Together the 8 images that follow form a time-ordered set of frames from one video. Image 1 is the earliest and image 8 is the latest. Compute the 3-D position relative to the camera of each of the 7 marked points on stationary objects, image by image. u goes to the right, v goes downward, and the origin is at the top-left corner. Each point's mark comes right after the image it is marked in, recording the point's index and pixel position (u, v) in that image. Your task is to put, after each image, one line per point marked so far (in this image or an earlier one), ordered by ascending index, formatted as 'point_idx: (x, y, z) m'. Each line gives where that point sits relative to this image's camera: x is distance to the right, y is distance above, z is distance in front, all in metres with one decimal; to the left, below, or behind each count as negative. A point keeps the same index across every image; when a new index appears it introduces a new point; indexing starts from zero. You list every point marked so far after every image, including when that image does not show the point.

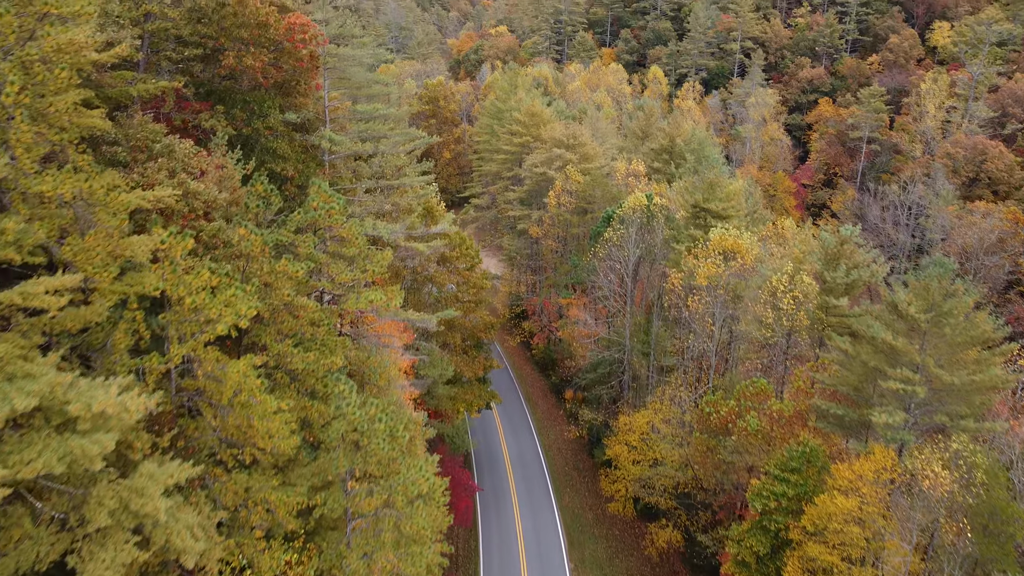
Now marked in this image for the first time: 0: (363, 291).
0: (-2.5, 0.0, +13.8) m
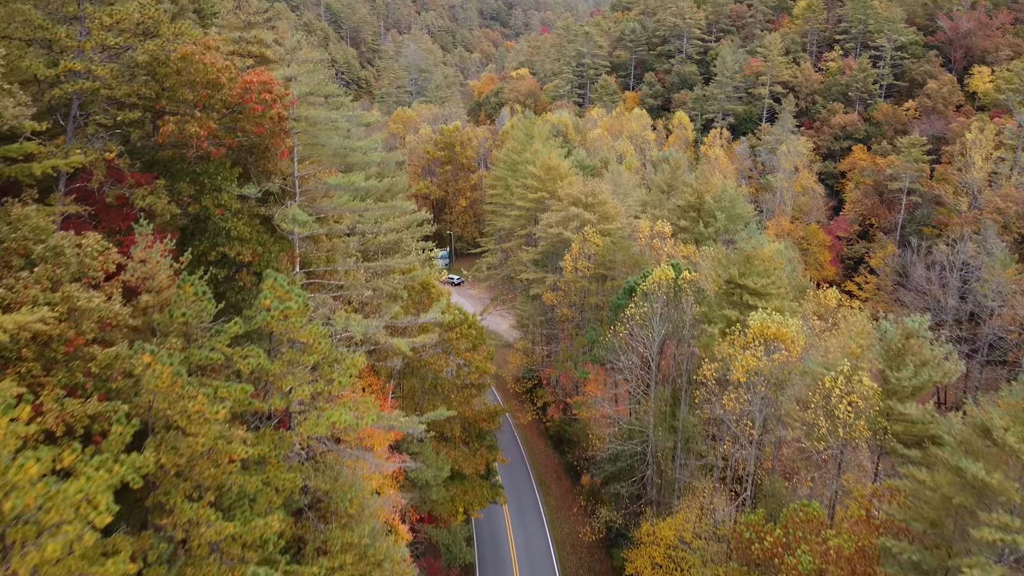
0: (-2.5, -1.6, +11.3) m
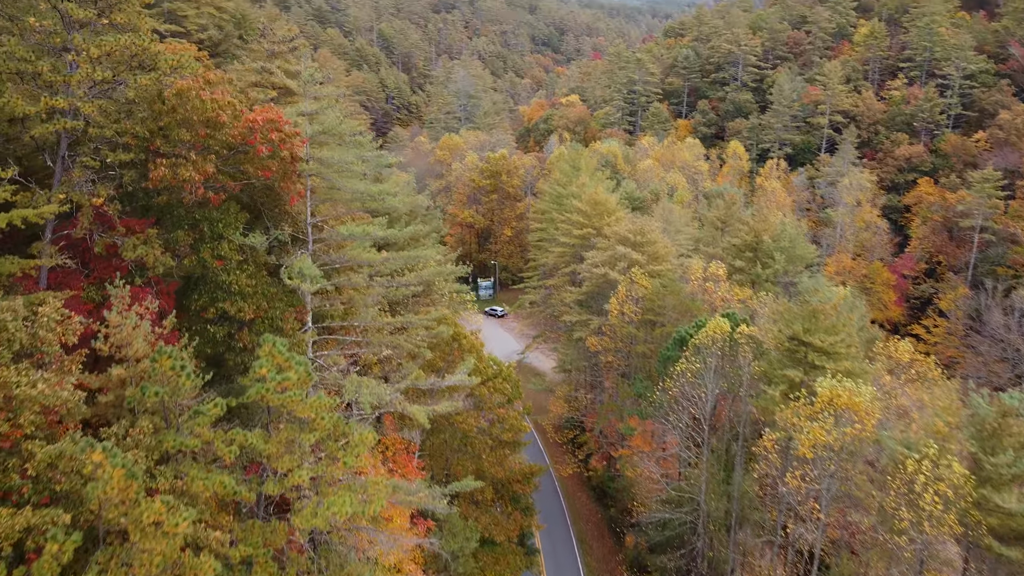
0: (-2.2, -2.5, +9.8) m
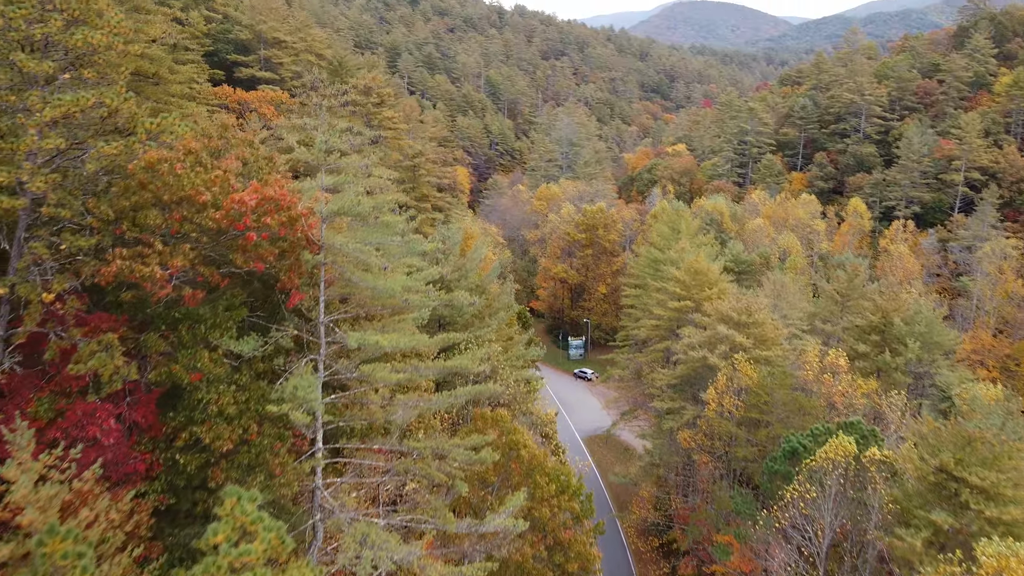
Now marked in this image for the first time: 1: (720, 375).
0: (-1.9, -3.7, +7.3) m
1: (+5.1, -2.2, +19.9) m
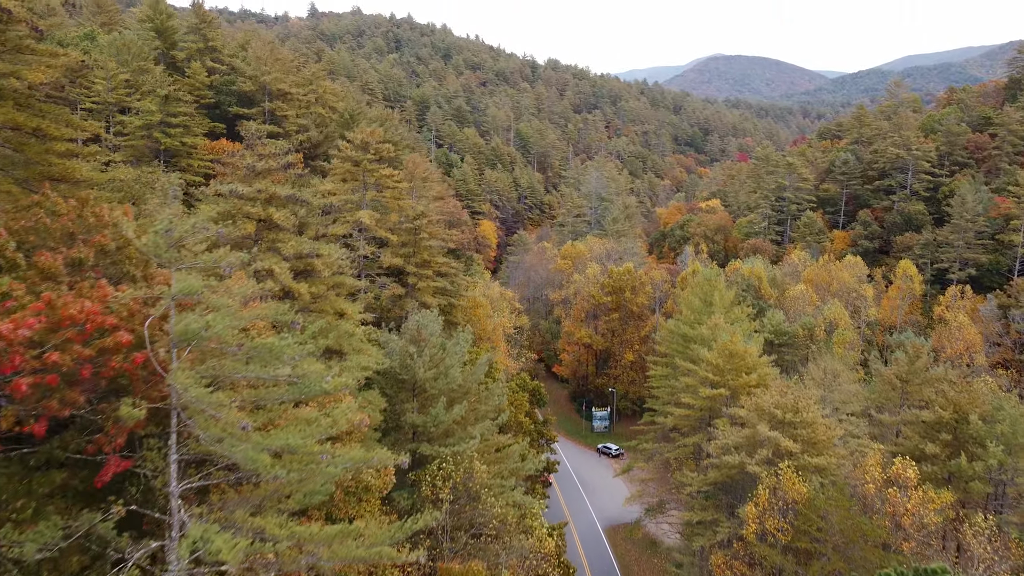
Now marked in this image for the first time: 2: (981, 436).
0: (-2.5, -4.8, +4.0) m
1: (+5.0, -4.1, +16.4) m
2: (+11.3, -3.5, +19.5) m
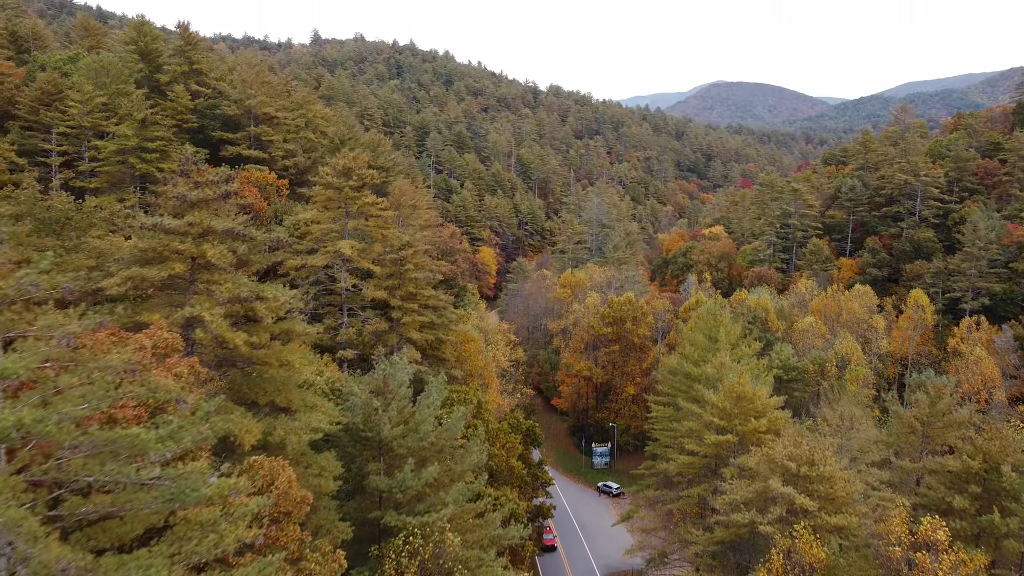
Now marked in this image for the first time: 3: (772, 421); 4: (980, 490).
0: (-2.8, -5.1, +2.2) m
1: (+4.7, -4.8, +14.6) m
2: (+11.0, -4.4, +17.8) m
3: (+6.2, -3.2, +19.4) m
4: (+10.8, -4.6, +18.7) m
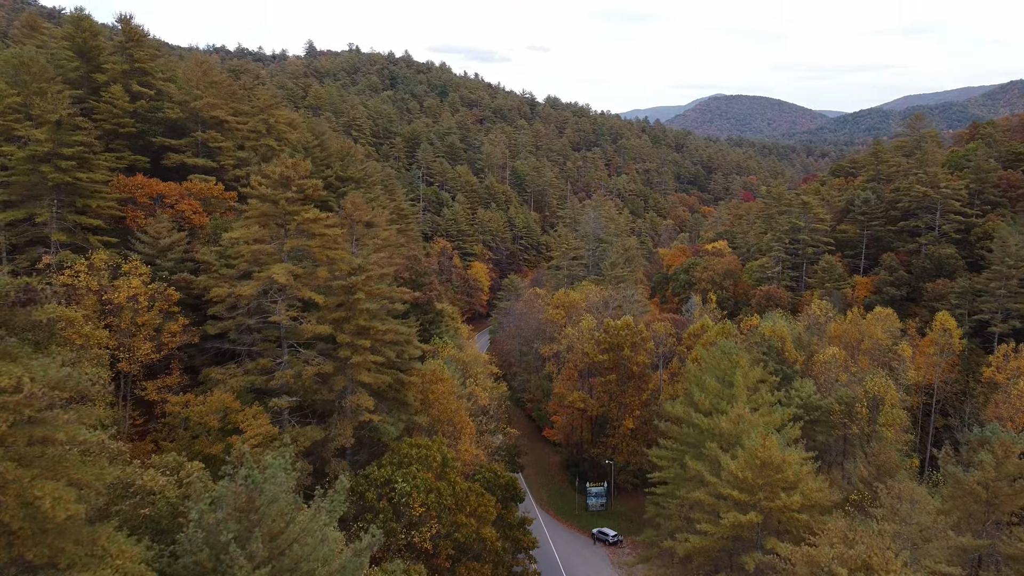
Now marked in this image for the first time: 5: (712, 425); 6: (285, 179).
0: (-3.5, -5.6, -2.0) m
1: (+4.1, -5.5, +10.4) m
2: (+10.3, -5.1, +13.6) m
3: (+5.5, -3.9, +15.3) m
4: (+10.1, -5.4, +14.6) m
5: (+4.7, -3.1, +18.7) m
6: (-5.6, +2.7, +20.0) m
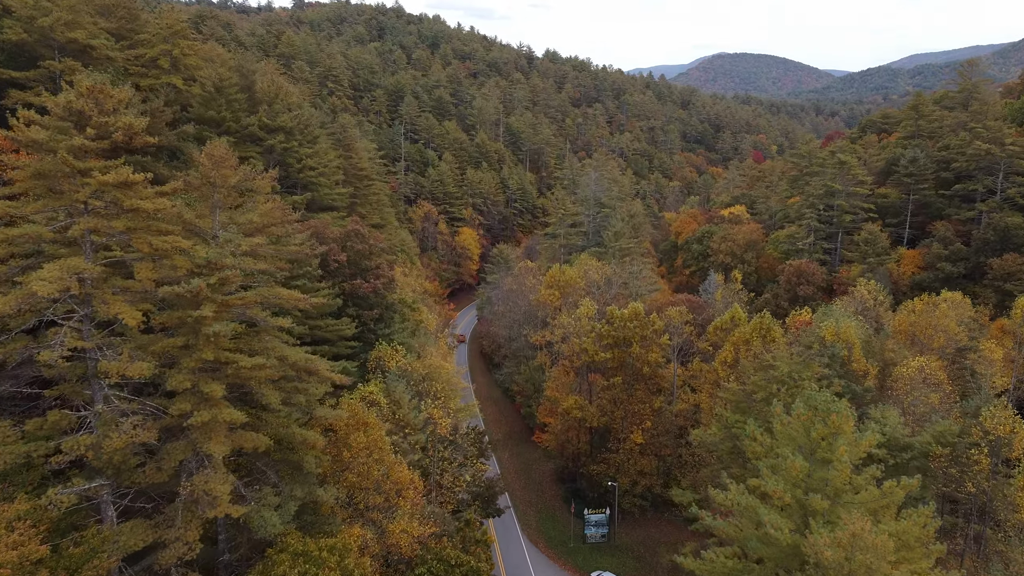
0: (-4.3, -6.8, -9.6) m
1: (+3.3, -6.1, +2.8) m
2: (+9.5, -5.6, +5.9) m
3: (+4.8, -4.3, +7.5) m
4: (+9.3, -5.8, +6.9) m
5: (+3.9, -3.4, +10.9) m
6: (-6.3, +2.5, +11.9) m
